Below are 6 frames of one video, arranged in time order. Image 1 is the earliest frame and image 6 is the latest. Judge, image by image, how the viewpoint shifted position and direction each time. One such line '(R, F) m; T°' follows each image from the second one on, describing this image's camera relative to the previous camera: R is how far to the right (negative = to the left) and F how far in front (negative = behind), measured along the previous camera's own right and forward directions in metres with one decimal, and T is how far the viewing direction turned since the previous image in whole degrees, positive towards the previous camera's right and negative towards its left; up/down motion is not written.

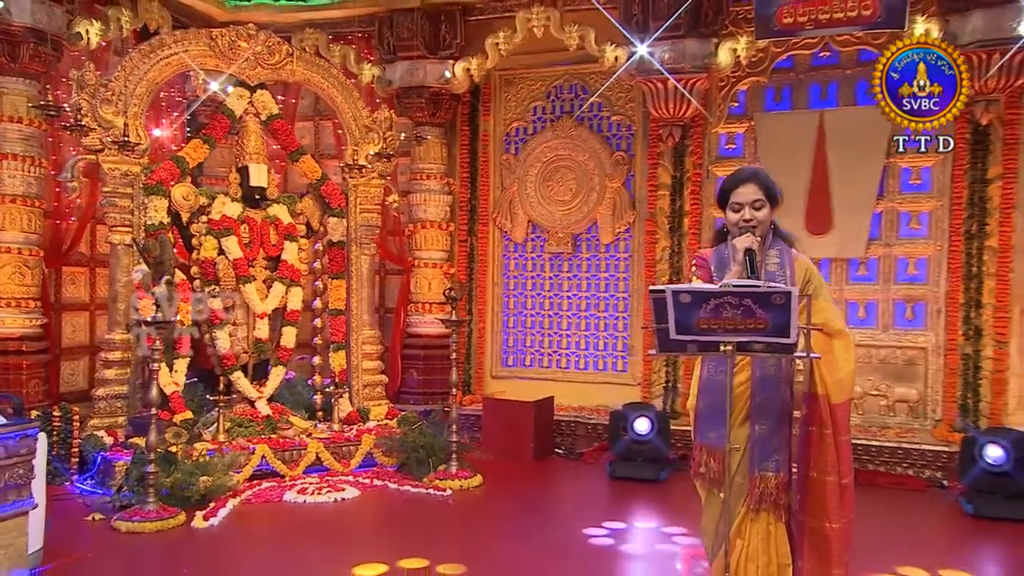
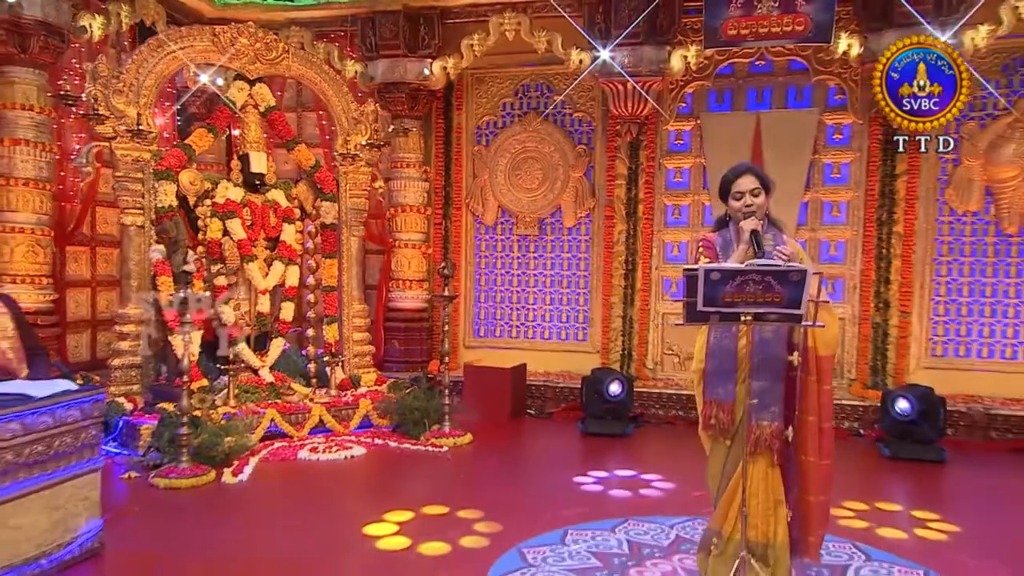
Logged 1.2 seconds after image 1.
(-0.4, -0.5) m; +6°
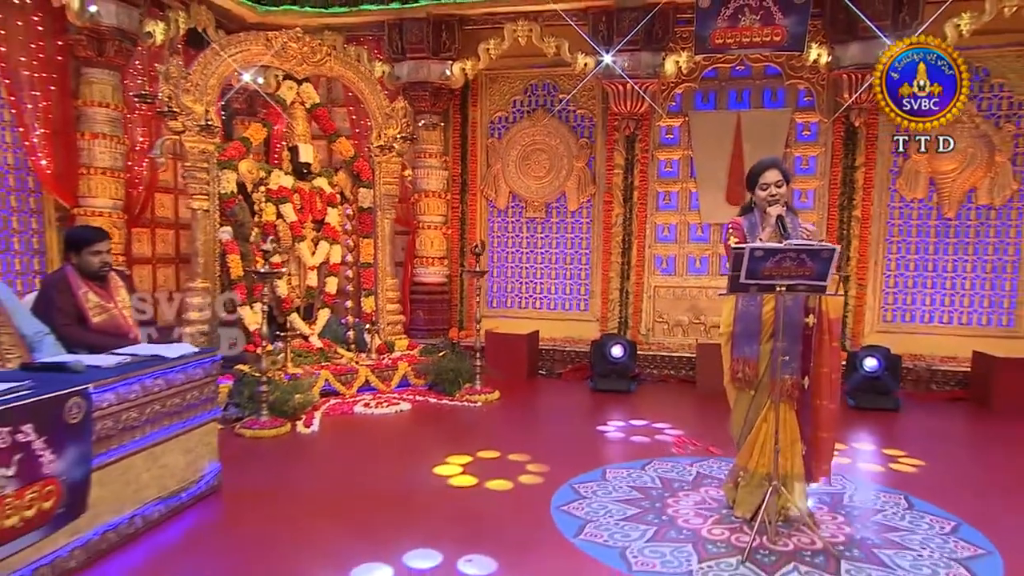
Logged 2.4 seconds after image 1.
(-0.5, -0.7) m; +4°
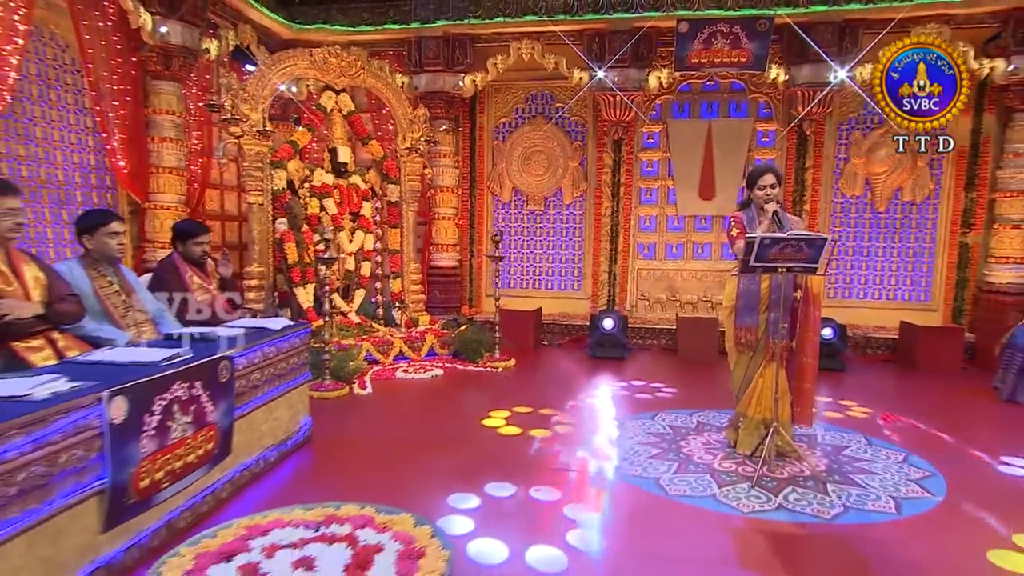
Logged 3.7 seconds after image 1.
(-0.6, -0.9) m; +5°
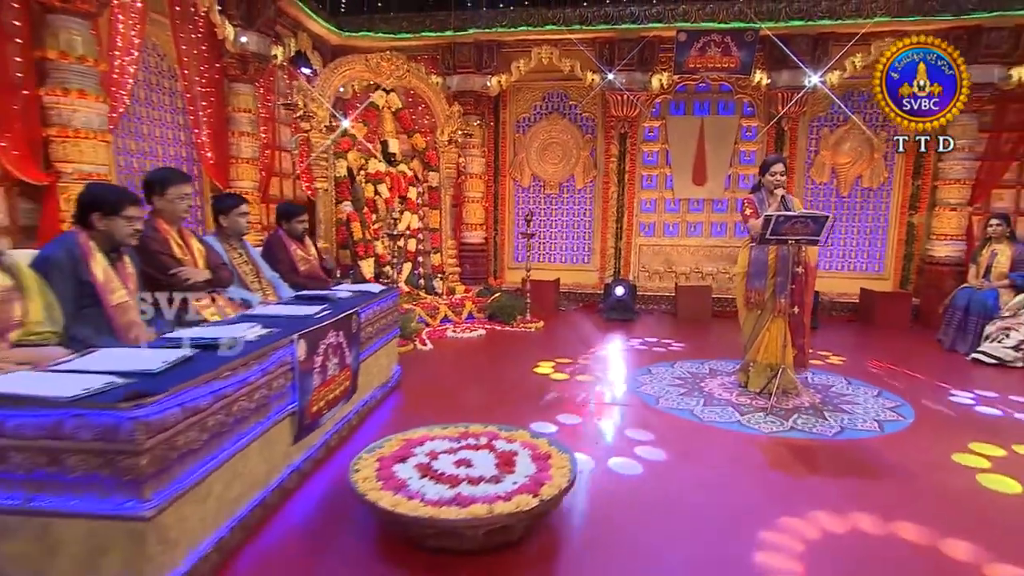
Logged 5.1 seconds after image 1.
(-0.8, -1.0) m; +4°
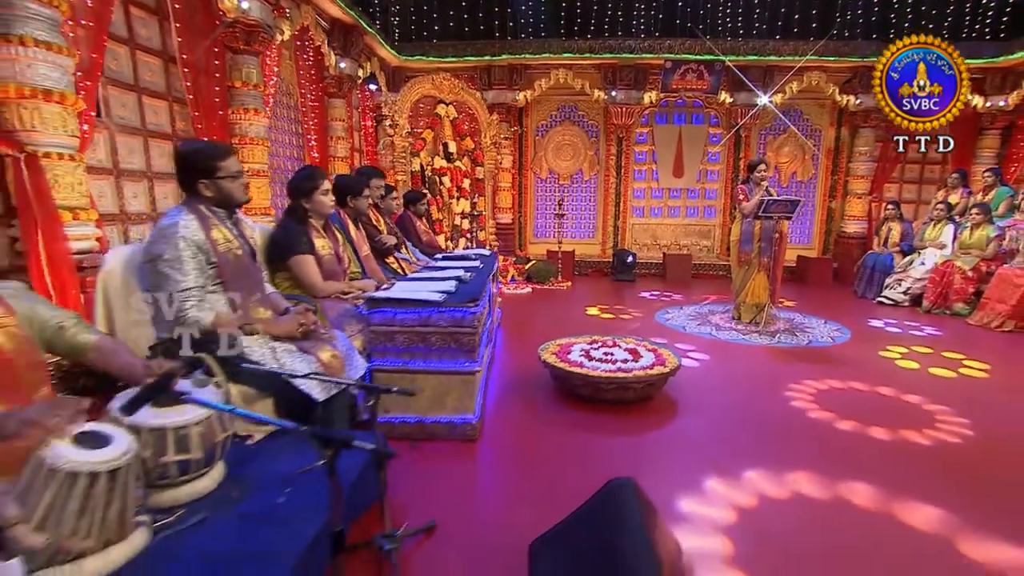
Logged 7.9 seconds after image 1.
(-1.9, -2.2) m; +9°
